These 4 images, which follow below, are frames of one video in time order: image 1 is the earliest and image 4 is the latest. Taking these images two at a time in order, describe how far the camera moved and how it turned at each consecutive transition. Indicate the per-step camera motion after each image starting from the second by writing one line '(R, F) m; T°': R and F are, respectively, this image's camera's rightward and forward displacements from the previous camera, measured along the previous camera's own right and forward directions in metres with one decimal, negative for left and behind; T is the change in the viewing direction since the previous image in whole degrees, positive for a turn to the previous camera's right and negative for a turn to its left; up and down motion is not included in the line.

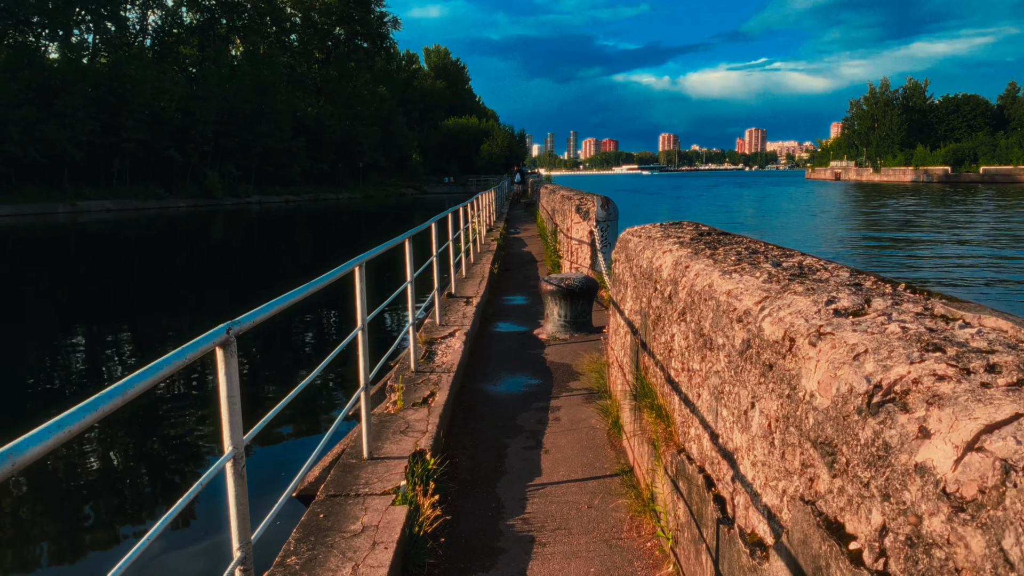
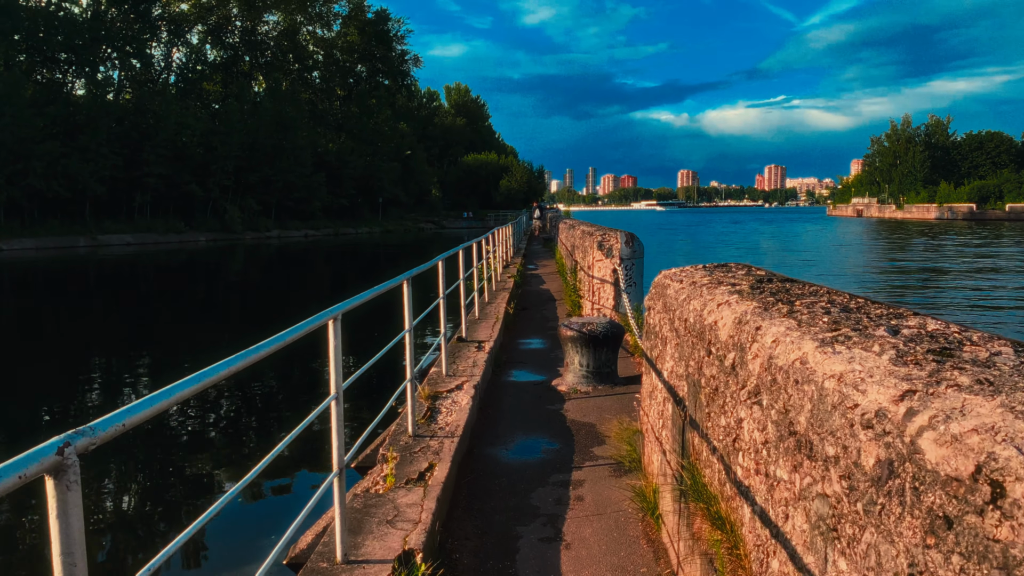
(0.0, +0.7) m; -1°
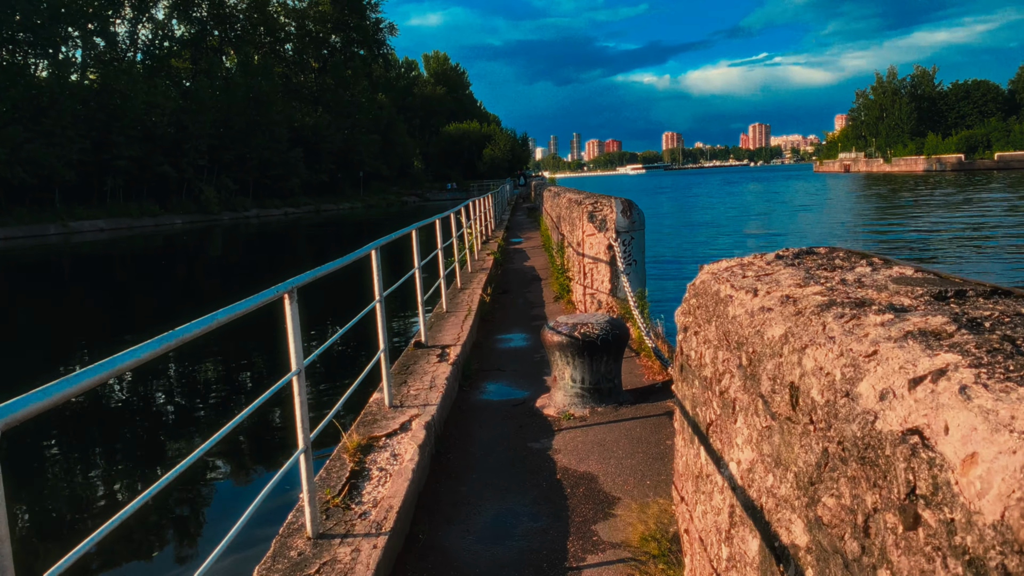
(+0.2, +1.6) m; +1°
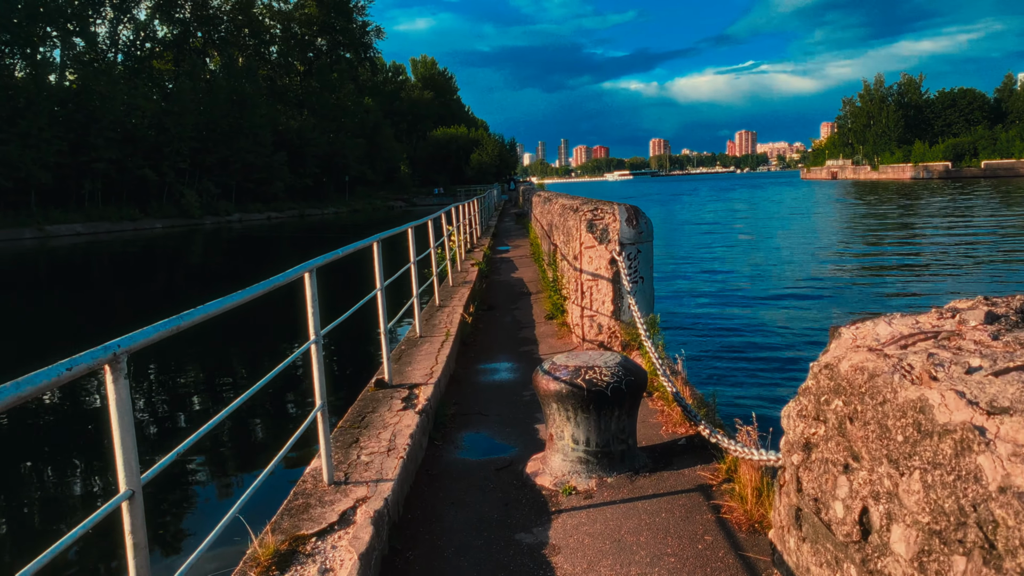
(0.0, +1.1) m; +1°
